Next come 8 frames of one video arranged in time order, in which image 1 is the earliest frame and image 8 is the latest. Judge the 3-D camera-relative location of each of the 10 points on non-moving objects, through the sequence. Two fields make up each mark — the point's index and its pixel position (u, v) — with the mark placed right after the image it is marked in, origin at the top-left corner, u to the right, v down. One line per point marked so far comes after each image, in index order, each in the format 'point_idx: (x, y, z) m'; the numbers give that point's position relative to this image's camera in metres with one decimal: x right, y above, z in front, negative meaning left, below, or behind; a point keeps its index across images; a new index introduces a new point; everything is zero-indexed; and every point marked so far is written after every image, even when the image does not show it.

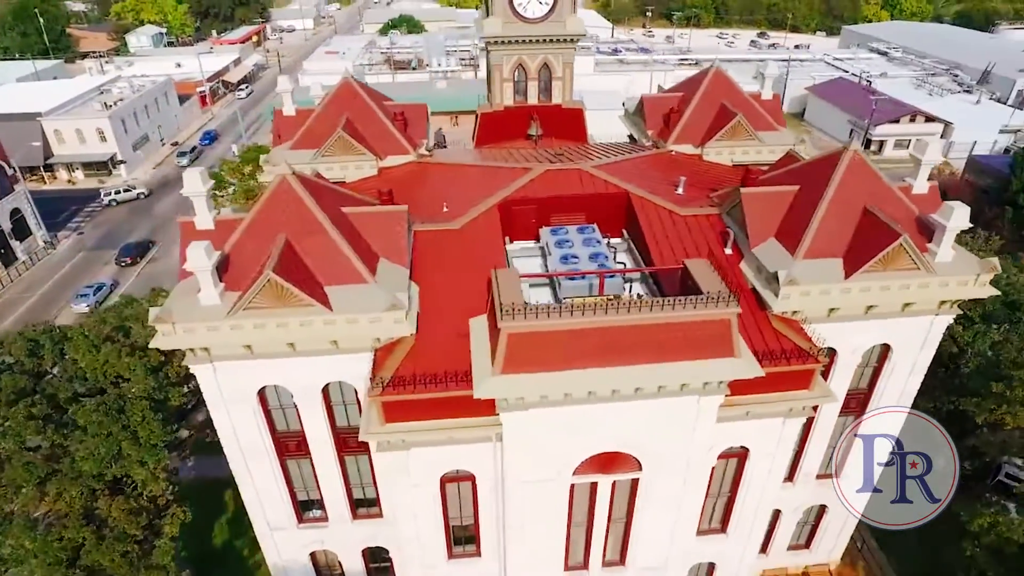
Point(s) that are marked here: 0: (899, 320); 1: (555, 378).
0: (+10.5, -0.9, +16.9) m
1: (+1.1, -1.9, +13.7) m
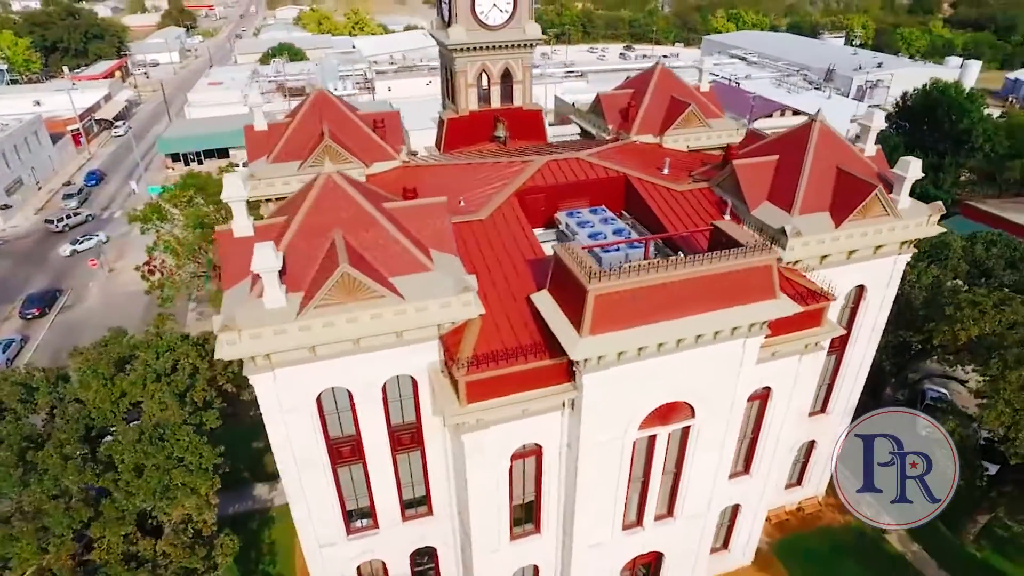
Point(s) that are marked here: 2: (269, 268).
0: (+11.5, +0.8, +19.8) m
1: (+2.9, -1.1, +14.9) m
2: (-5.4, +0.4, +13.9) m
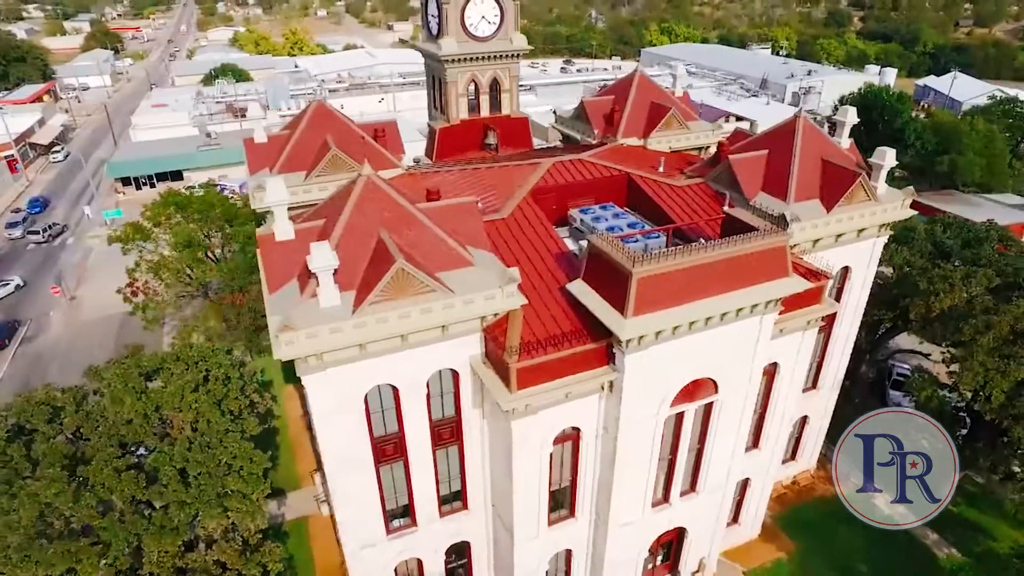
0: (+12.0, +1.5, +21.6) m
1: (+4.1, -0.6, +15.9) m
2: (-4.2, +0.5, +14.2) m
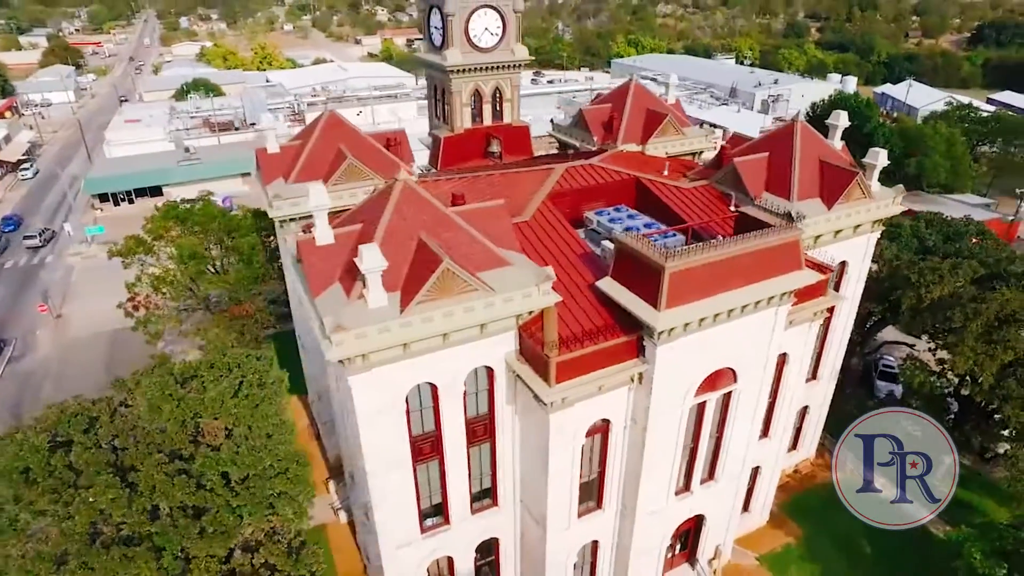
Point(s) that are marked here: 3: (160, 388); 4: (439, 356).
0: (+12.6, +1.8, +22.9) m
1: (+5.0, -0.5, +16.8) m
2: (-3.2, +0.4, +14.7) m
3: (-9.8, -2.8, +17.6) m
4: (-1.9, -1.8, +16.6) m
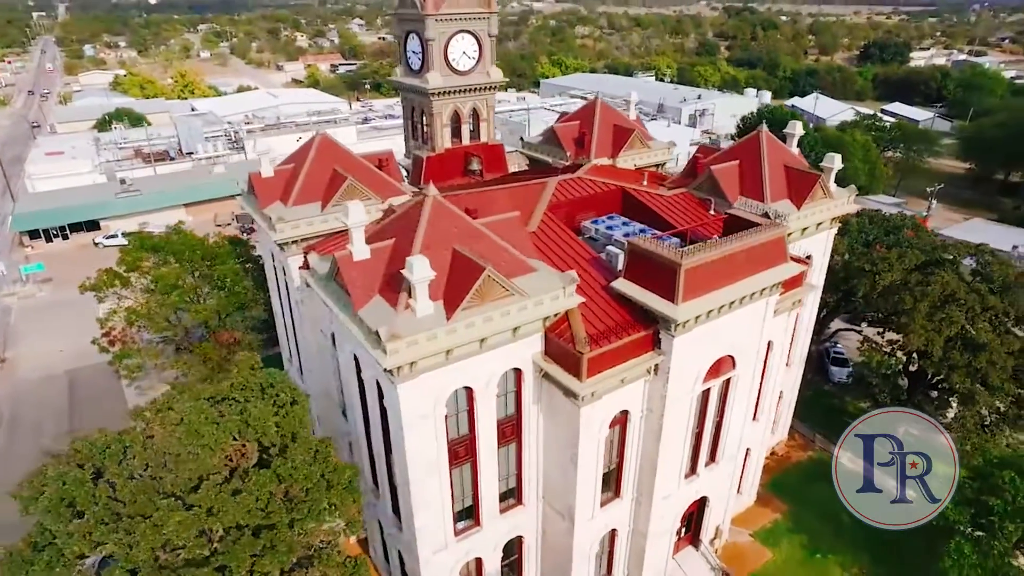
0: (+12.5, +2.1, +25.5) m
1: (+5.8, -0.3, +18.5) m
2: (-2.2, +0.2, +15.5) m
3: (-8.9, -3.5, +17.6) m
4: (-1.0, -2.0, +17.5) m
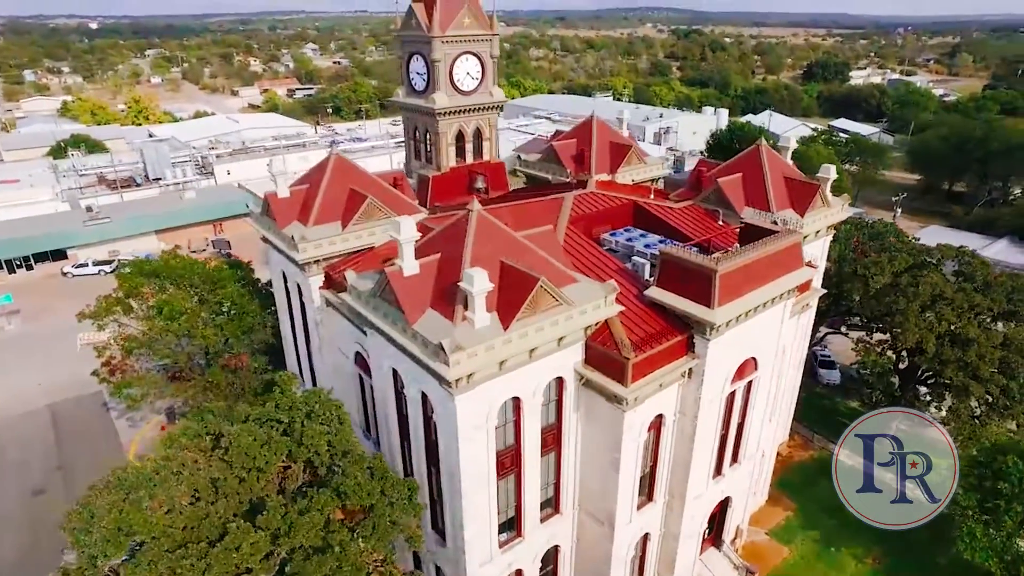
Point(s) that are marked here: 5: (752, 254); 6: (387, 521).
0: (+13.2, +2.0, +26.9) m
1: (+7.0, -0.5, +19.4) m
2: (-0.7, -0.1, +15.8) m
3: (-7.4, -4.0, +17.3) m
4: (+0.4, -2.3, +17.8) m
5: (+7.5, +1.1, +19.7) m
6: (-3.3, -6.0, +16.0) m
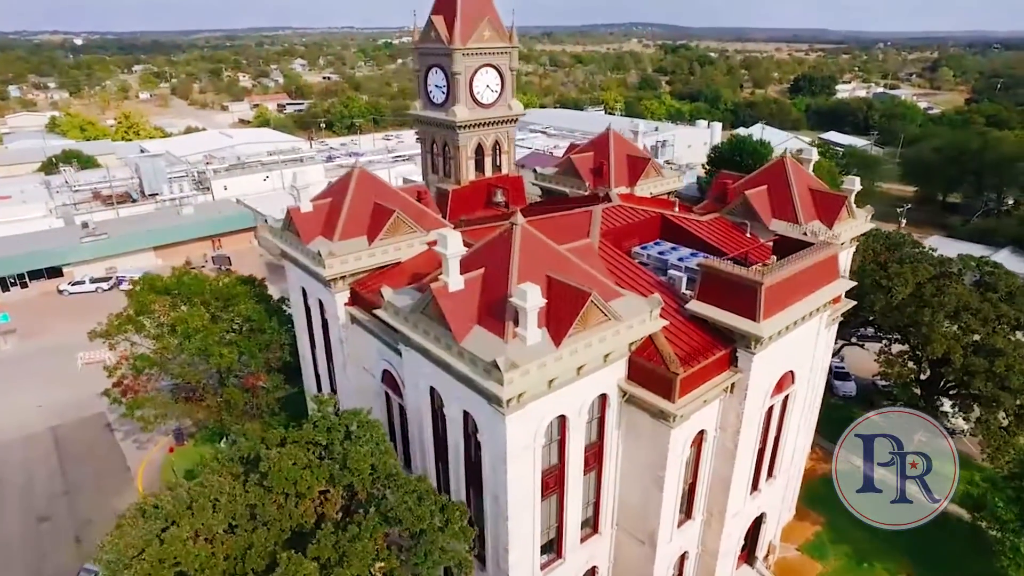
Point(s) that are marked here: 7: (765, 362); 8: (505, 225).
0: (+14.2, +1.5, +26.8) m
1: (+8.3, -0.8, +19.1) m
2: (+0.6, -0.4, +15.4) m
3: (-6.1, -4.5, +16.7) m
4: (+1.6, -2.8, +17.4) m
5: (+8.7, +0.7, +19.5) m
6: (-2.0, -6.4, +15.4) m
7: (+8.0, -2.3, +19.8) m
8: (-0.2, +1.8, +18.0) m
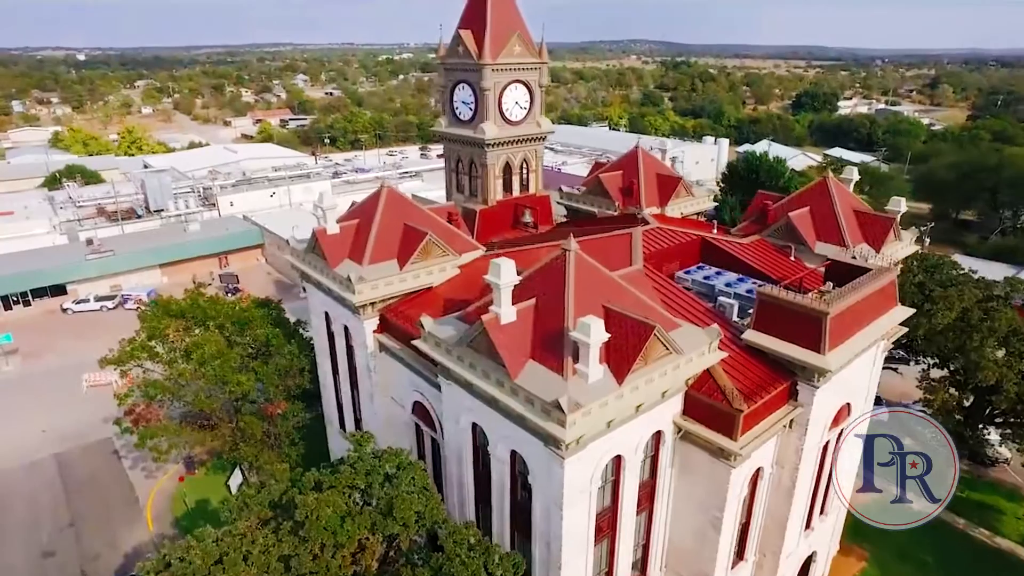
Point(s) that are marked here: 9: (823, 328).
0: (+15.5, +0.4, +25.7) m
1: (+9.6, -1.7, +18.0) m
2: (+2.0, -1.2, +14.2) m
3: (-4.8, -5.3, +15.4) m
4: (+3.0, -3.5, +16.2) m
5: (+10.1, -0.2, +18.4) m
6: (-0.6, -7.2, +14.1) m
7: (+9.3, -3.2, +18.6) m
8: (+1.2, +1.0, +16.9) m
9: (+8.5, -1.1, +17.2) m
